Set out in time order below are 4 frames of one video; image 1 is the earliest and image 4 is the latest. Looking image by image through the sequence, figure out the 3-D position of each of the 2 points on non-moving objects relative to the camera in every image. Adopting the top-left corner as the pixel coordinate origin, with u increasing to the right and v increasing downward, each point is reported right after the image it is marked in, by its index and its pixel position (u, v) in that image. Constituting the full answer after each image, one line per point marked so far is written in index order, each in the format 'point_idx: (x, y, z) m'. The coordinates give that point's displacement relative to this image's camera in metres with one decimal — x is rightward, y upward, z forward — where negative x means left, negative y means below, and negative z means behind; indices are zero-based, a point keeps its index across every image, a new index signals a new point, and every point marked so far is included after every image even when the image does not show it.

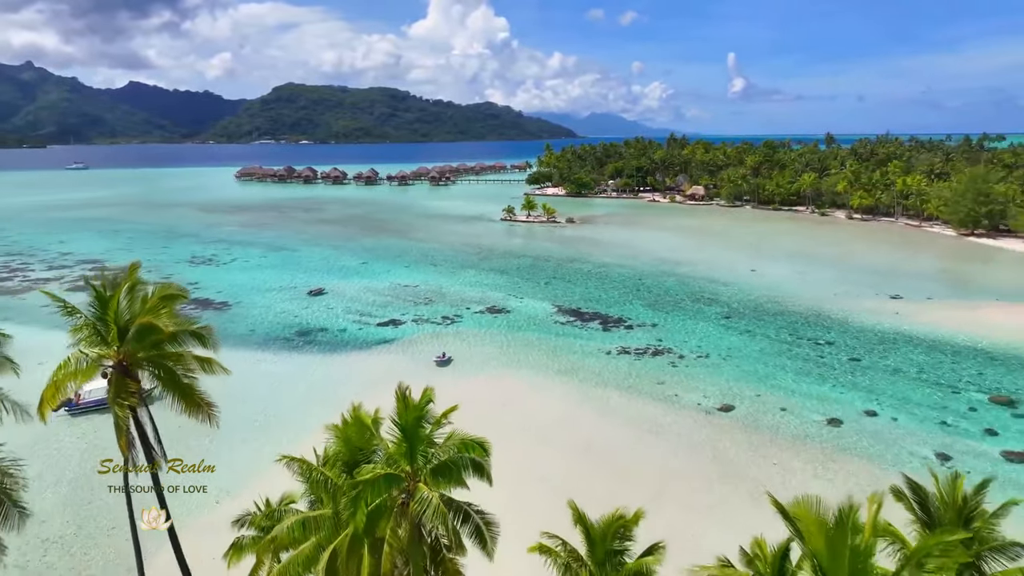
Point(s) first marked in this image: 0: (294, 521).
0: (-2.2, -2.3, +7.2) m
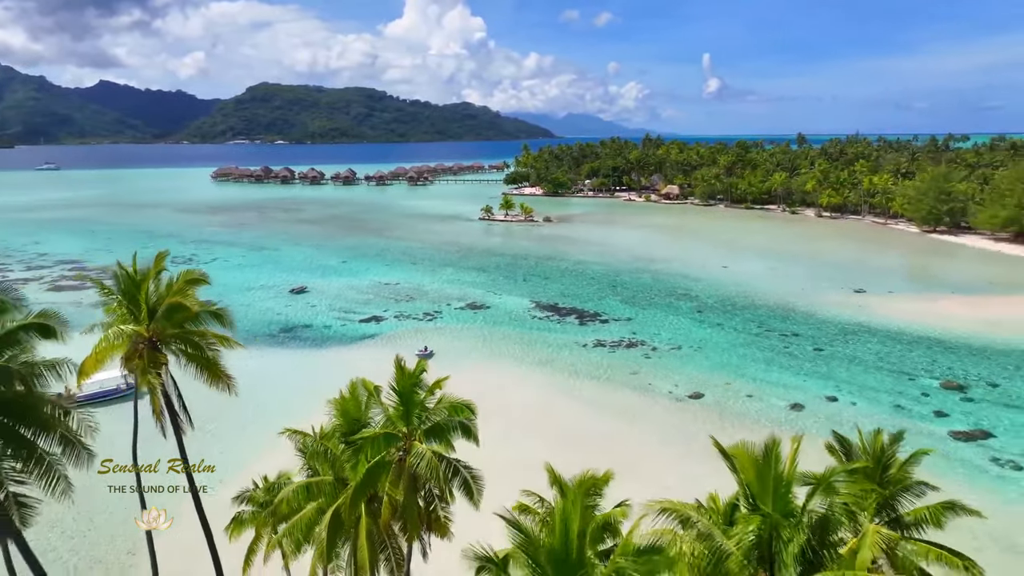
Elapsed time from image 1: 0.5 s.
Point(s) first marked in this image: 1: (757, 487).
0: (-2.4, -2.2, +7.9) m
1: (+1.8, -1.5, +5.4) m
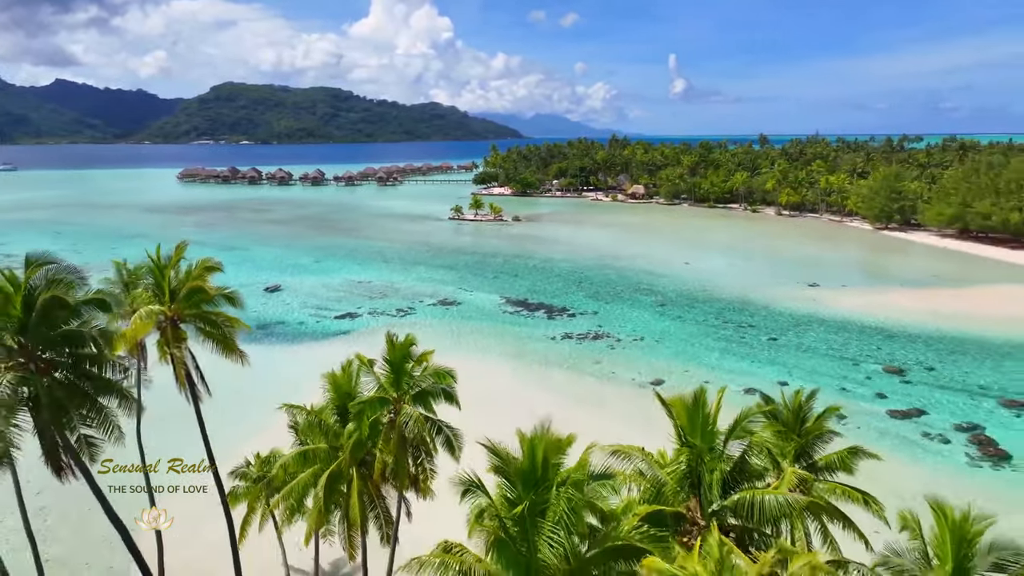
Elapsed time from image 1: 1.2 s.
0: (-2.7, -2.1, +8.9) m
1: (+1.6, -1.3, +6.5) m
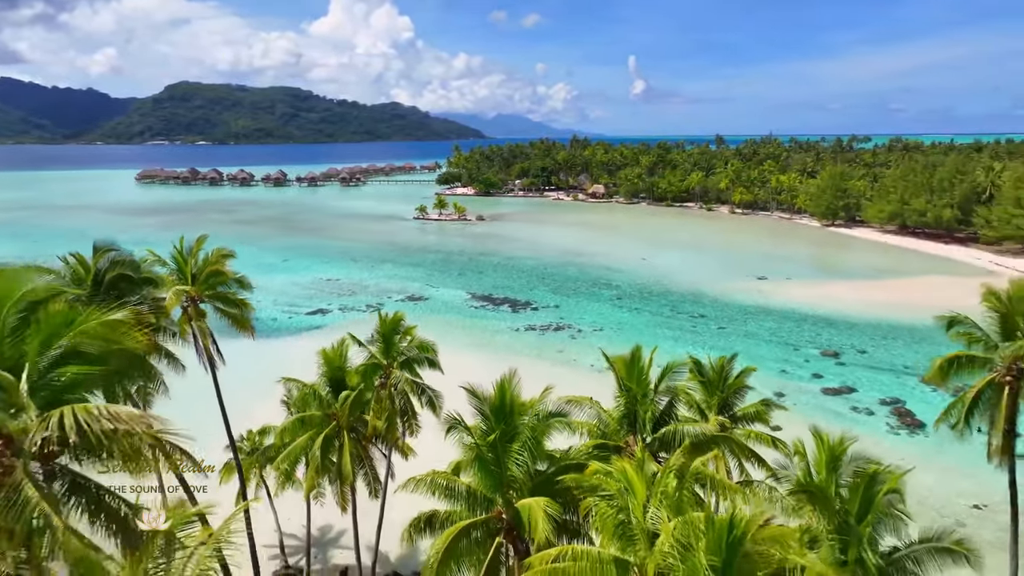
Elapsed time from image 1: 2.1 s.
0: (-3.1, -1.9, +10.1) m
1: (+1.3, -1.1, +8.0) m
